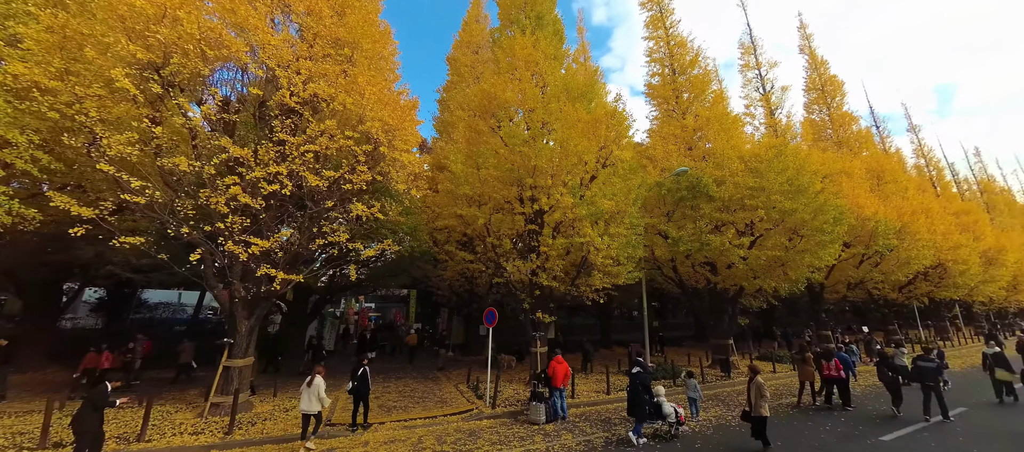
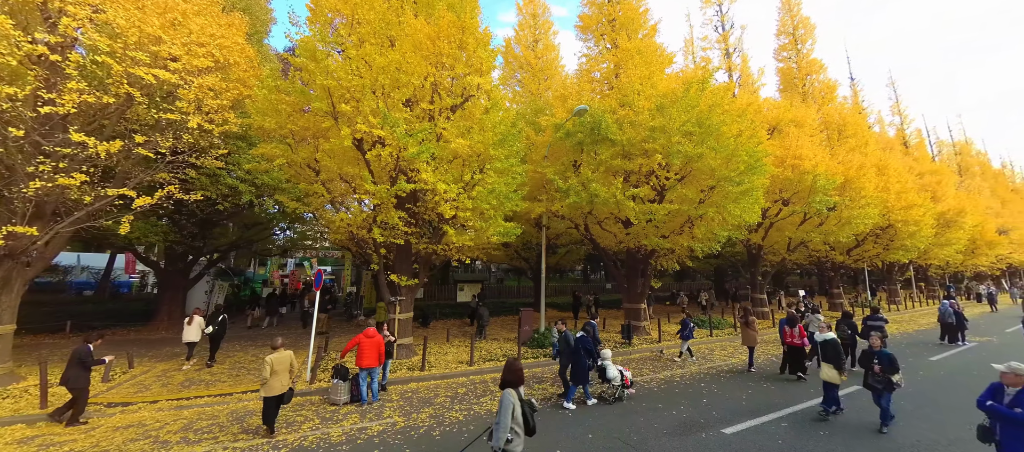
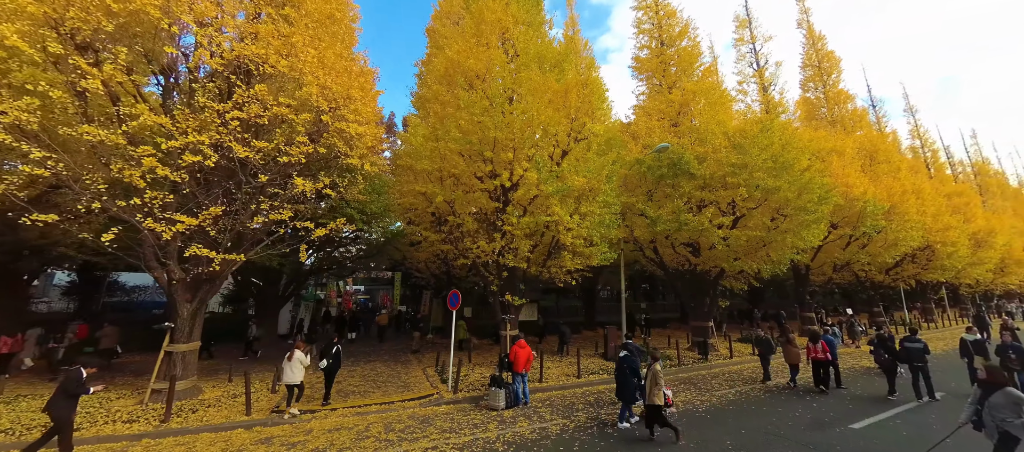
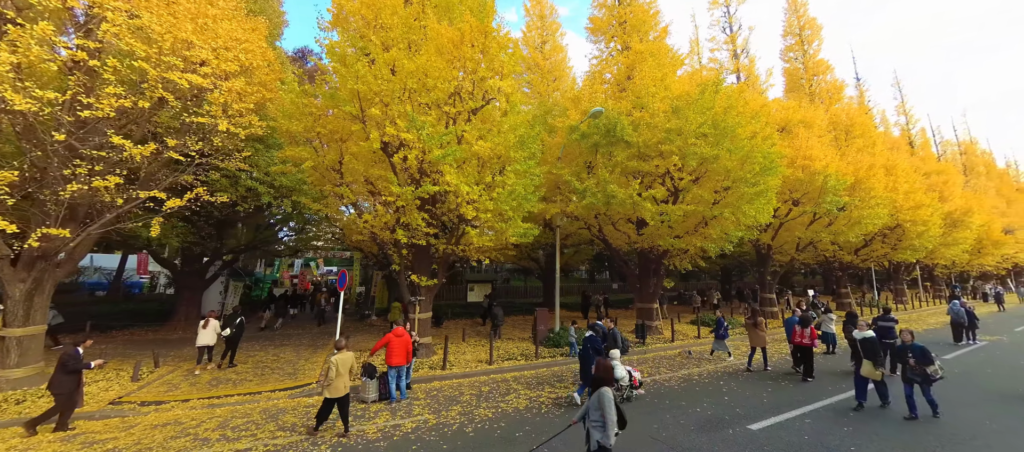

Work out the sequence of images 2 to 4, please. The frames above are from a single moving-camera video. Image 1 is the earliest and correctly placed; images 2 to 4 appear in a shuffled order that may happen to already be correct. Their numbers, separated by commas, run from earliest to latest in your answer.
3, 4, 2
